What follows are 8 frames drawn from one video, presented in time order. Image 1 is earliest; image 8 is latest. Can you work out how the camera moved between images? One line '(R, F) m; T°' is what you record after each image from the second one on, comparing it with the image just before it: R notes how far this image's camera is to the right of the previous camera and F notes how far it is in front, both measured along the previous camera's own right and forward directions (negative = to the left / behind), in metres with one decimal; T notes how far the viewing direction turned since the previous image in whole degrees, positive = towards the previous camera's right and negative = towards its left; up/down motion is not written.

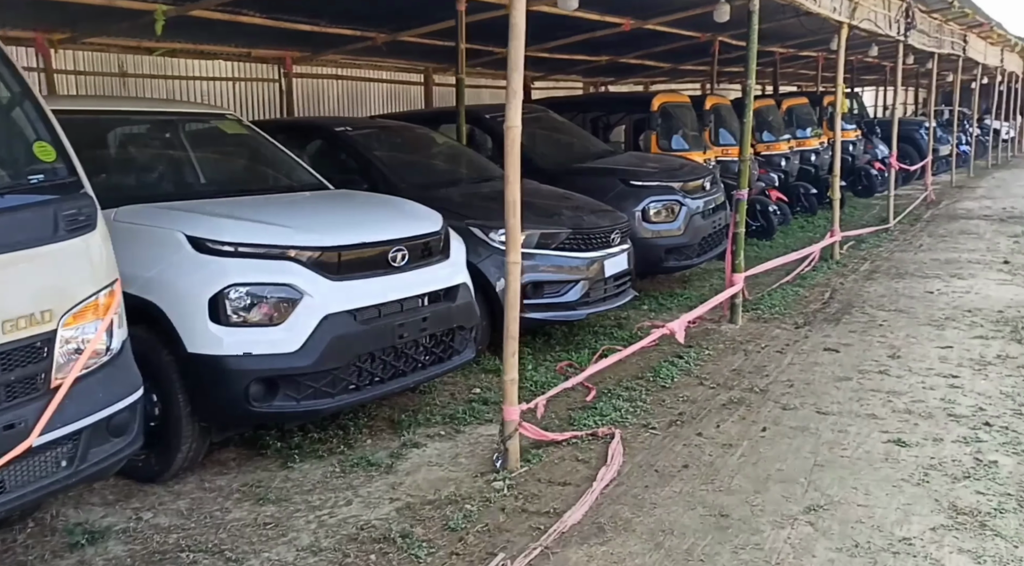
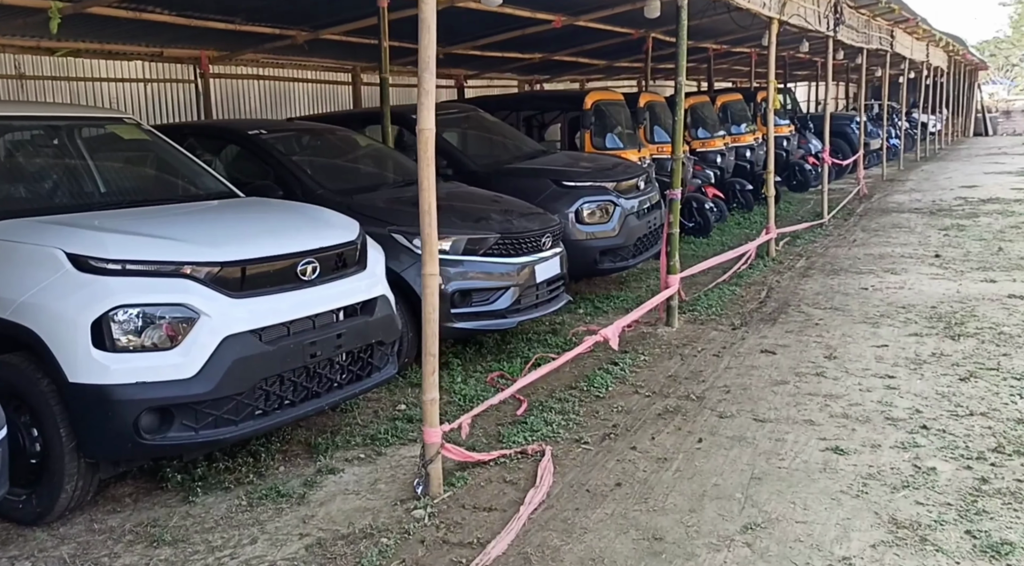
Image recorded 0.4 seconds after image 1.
(+0.1, +0.3) m; +4°
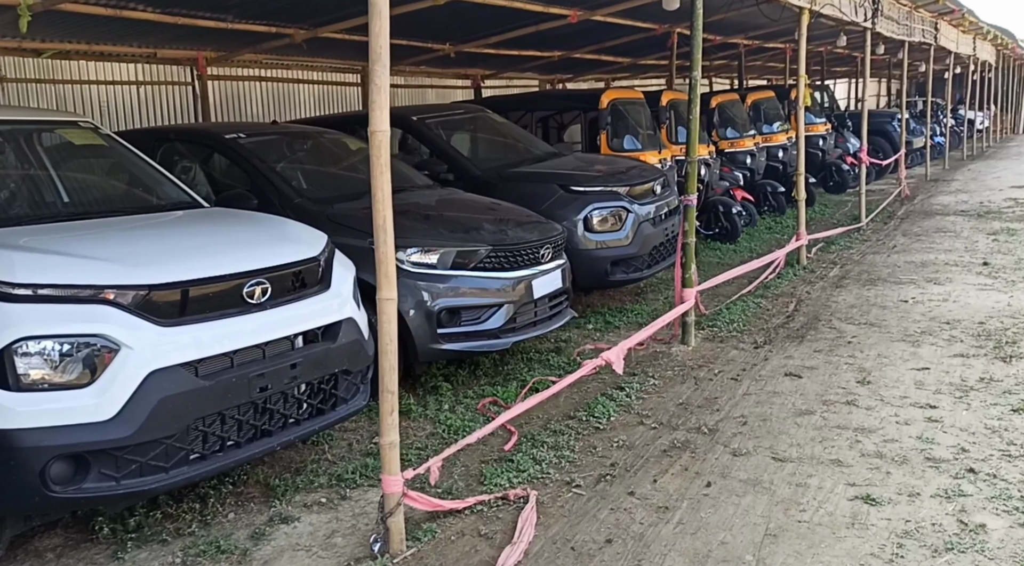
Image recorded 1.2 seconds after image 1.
(+0.2, +0.5) m; -2°
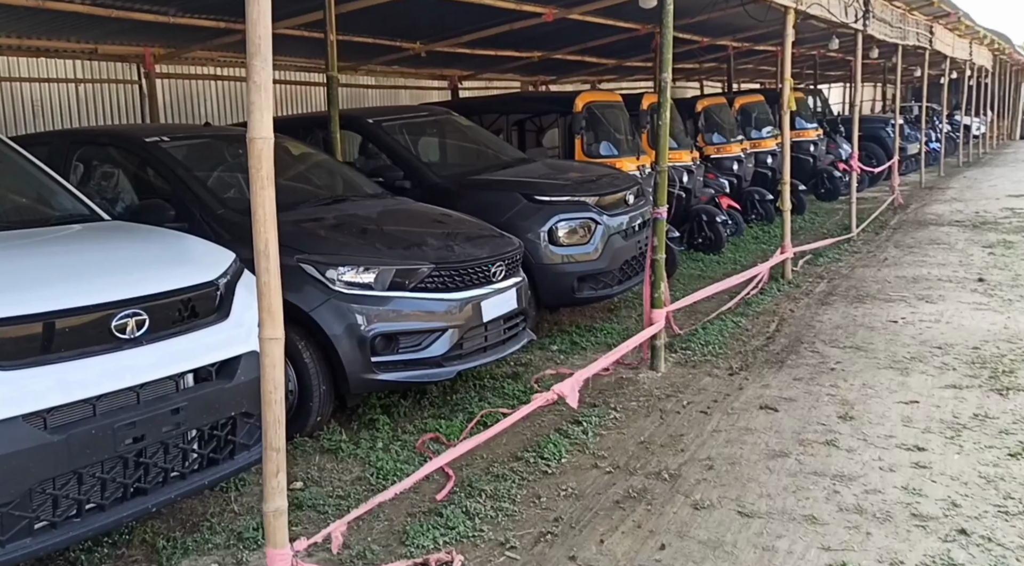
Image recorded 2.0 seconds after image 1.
(+0.3, +0.5) m; 0°
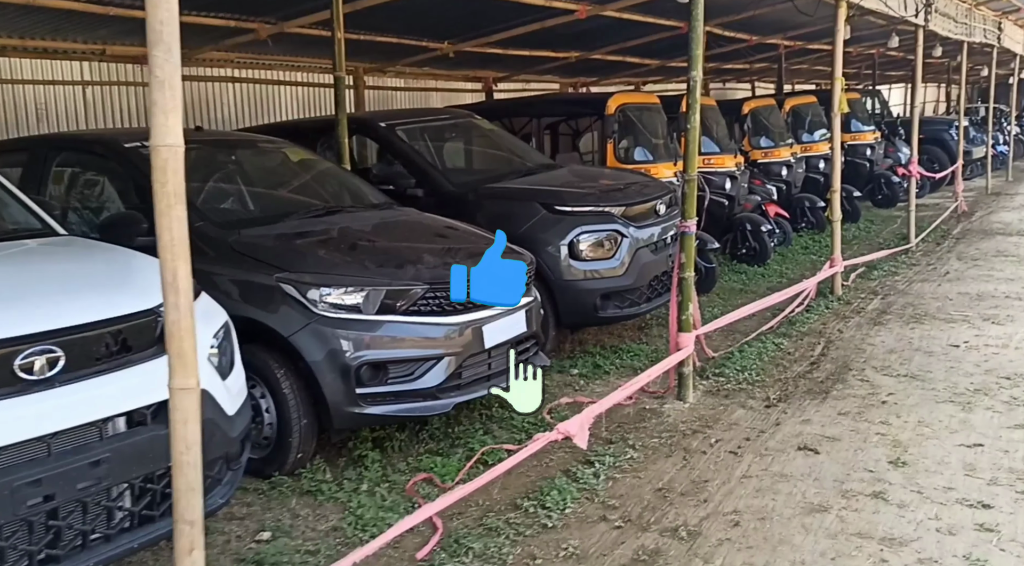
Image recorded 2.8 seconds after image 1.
(+0.2, +0.5) m; -3°
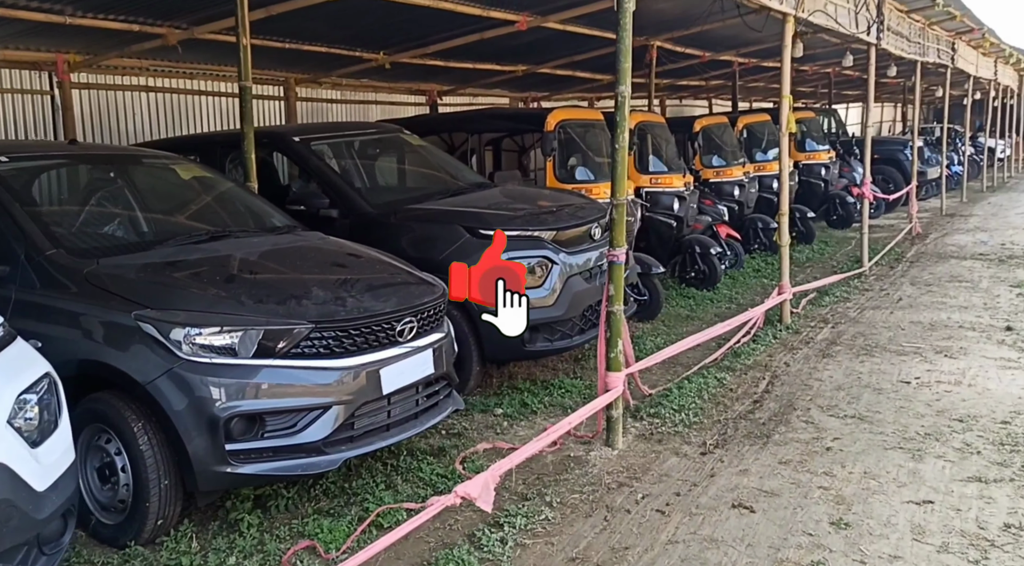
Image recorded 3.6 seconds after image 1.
(+0.3, +0.5) m; +2°
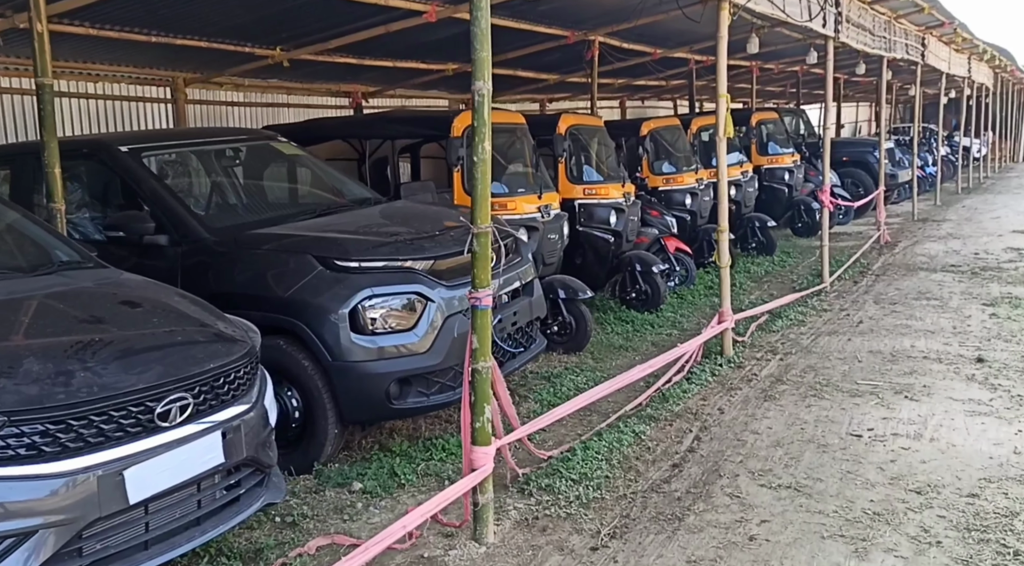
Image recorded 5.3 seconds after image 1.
(+0.6, +1.0) m; +1°
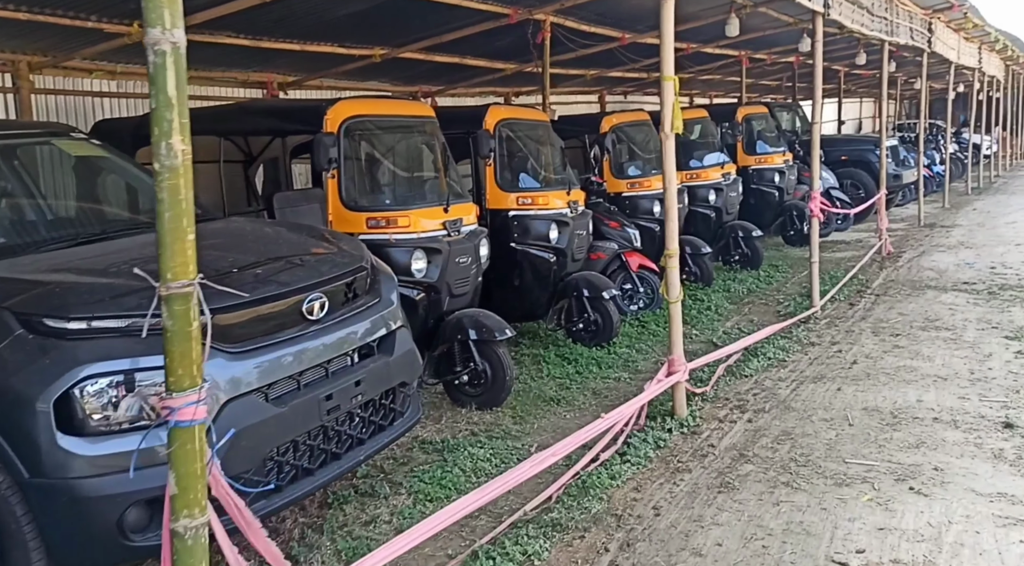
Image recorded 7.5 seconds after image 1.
(+0.7, +1.5) m; 0°
